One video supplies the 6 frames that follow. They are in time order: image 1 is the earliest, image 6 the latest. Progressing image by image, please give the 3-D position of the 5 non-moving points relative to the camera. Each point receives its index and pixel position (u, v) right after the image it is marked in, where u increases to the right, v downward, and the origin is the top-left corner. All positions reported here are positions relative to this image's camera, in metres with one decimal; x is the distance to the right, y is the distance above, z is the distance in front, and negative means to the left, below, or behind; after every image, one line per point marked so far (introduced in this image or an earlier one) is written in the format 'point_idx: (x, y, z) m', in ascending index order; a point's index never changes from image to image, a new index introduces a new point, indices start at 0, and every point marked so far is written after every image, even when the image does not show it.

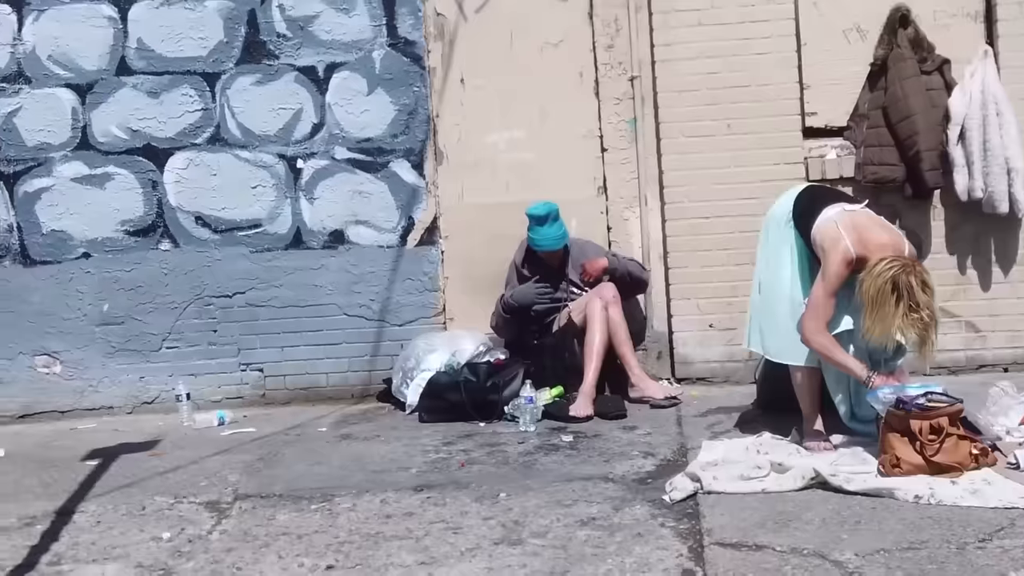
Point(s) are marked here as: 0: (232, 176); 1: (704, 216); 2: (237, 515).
0: (-1.4, +0.6, +5.4) m
1: (+1.0, +0.4, +5.3) m
2: (-1.0, -0.8, +3.7) m
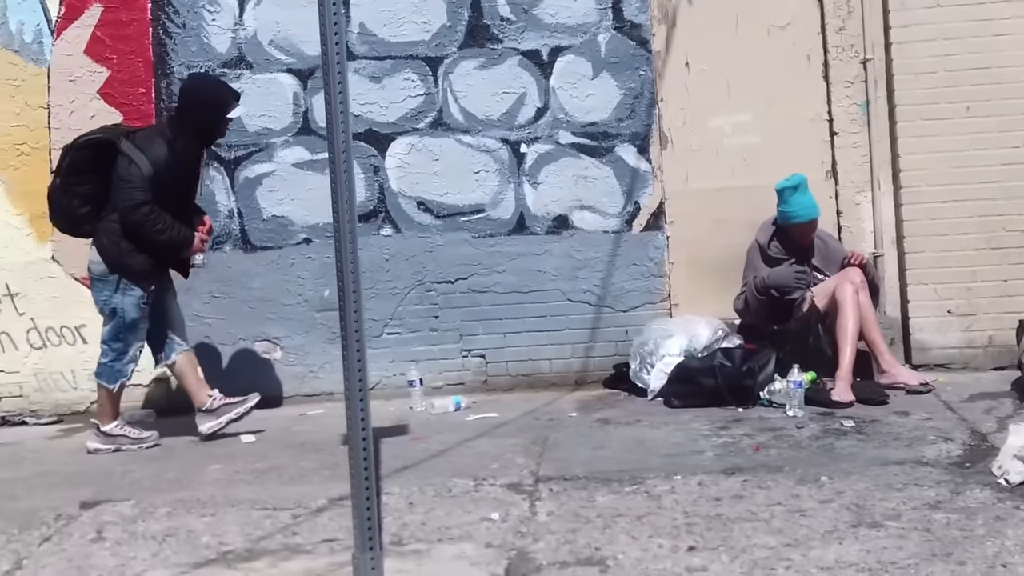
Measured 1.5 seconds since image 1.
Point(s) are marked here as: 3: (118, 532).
0: (-0.3, +0.6, +5.4) m
1: (+2.1, +0.4, +5.2) m
2: (+0.1, -0.7, +3.7) m
3: (-1.3, -0.8, +3.6) m
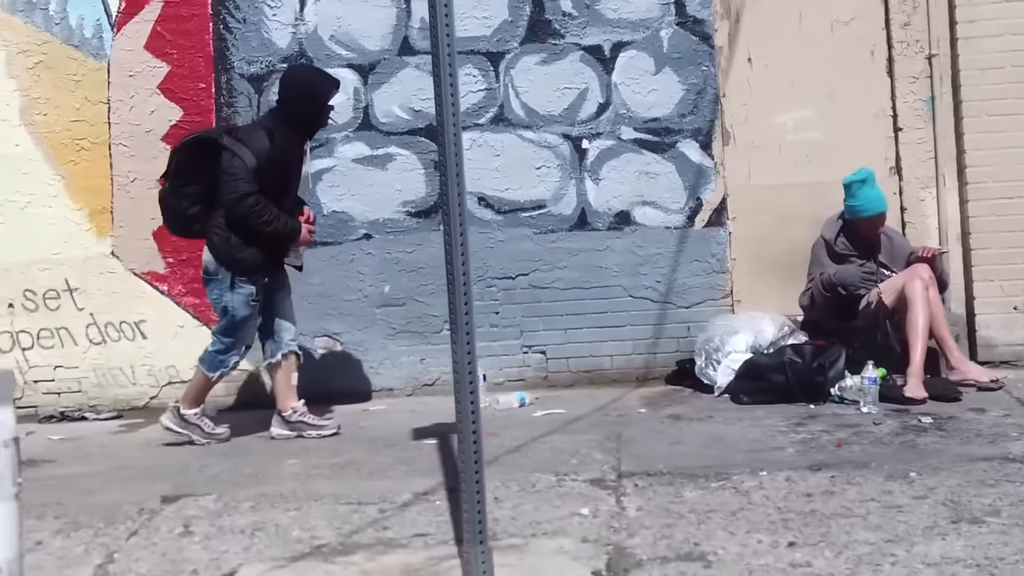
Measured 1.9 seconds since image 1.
0: (0.0, +0.7, +5.4) m
1: (+2.4, +0.4, +5.1) m
2: (+0.4, -0.7, +3.7) m
3: (-1.0, -0.8, +3.6) m
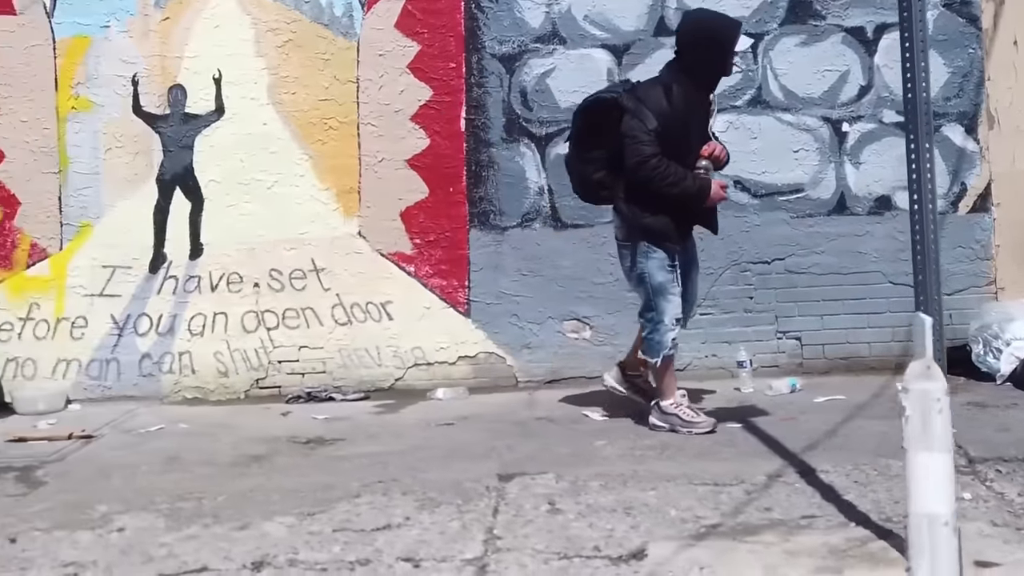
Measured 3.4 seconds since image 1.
0: (+1.3, +0.7, +5.3) m
1: (+3.7, +0.5, +5.0) m
2: (+1.7, -0.6, +3.6) m
3: (+0.2, -0.7, +3.5) m
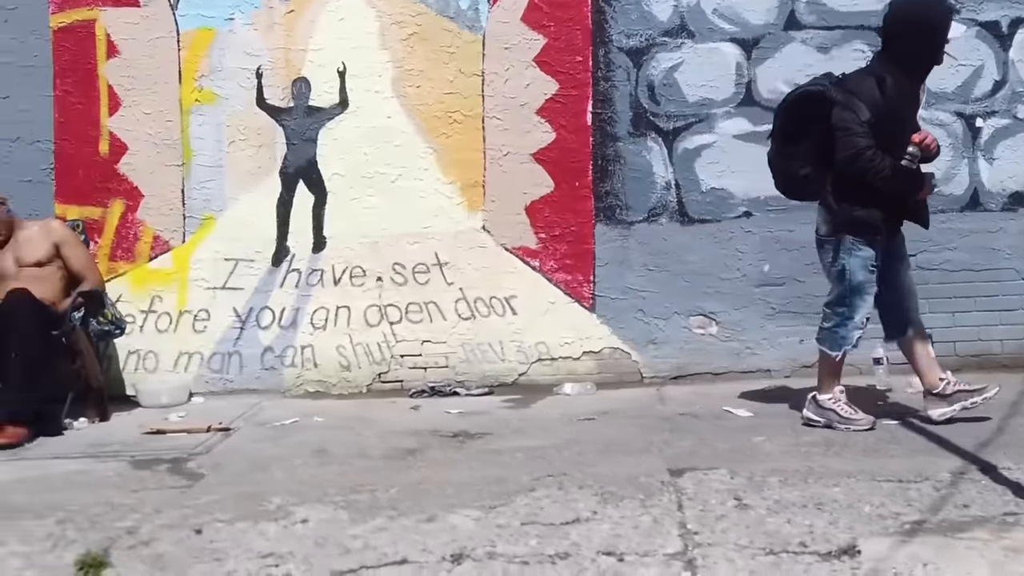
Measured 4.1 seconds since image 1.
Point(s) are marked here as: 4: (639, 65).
0: (+2.0, +0.8, +5.2) m
1: (+4.3, +0.5, +4.9) m
2: (+2.3, -0.6, +3.5) m
3: (+0.8, -0.7, +3.5) m
4: (+0.6, +1.1, +5.4) m
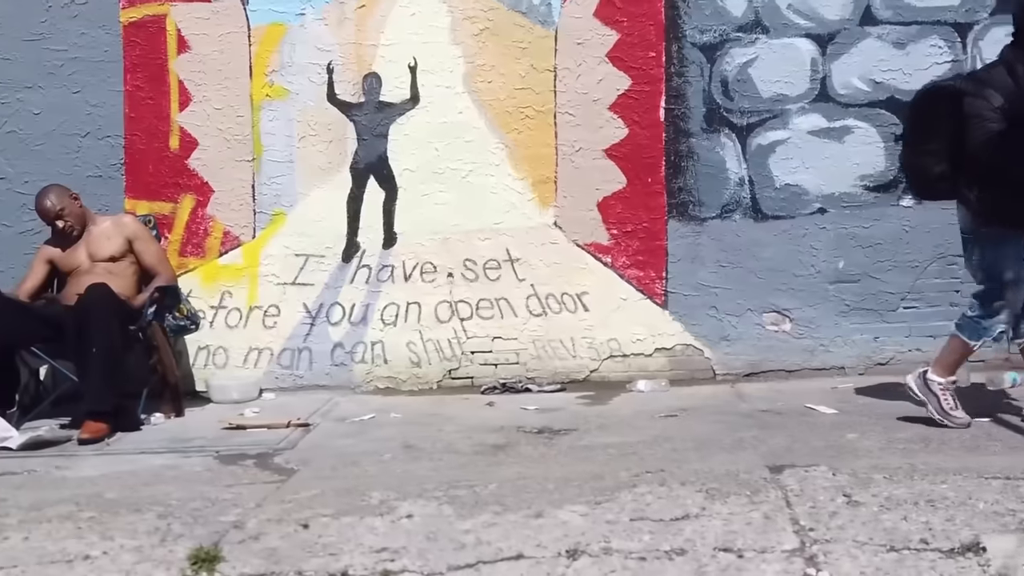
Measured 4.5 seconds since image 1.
0: (+2.3, +0.8, +5.2) m
1: (+4.7, +0.5, +4.9) m
2: (+2.6, -0.6, +3.5) m
3: (+1.2, -0.7, +3.5) m
4: (+1.0, +1.2, +5.3) m
